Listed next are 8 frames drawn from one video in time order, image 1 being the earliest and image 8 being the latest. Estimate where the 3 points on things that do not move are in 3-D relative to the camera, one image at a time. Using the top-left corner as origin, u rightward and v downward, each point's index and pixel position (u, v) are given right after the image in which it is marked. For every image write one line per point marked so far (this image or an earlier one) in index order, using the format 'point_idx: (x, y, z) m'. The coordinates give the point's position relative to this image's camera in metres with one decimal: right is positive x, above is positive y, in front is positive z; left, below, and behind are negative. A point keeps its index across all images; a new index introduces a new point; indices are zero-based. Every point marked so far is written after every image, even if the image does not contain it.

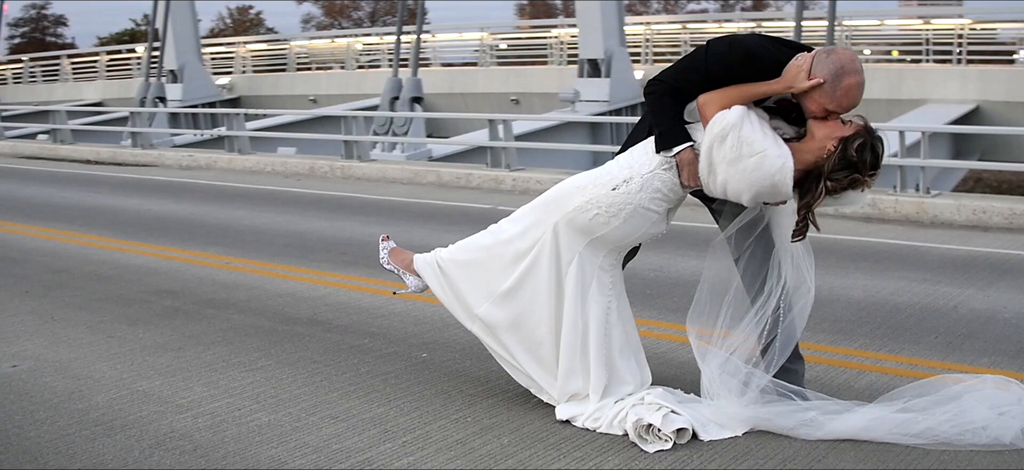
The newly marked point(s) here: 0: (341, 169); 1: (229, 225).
0: (-2.0, +0.8, +14.2) m
1: (-2.4, +0.1, +10.3) m
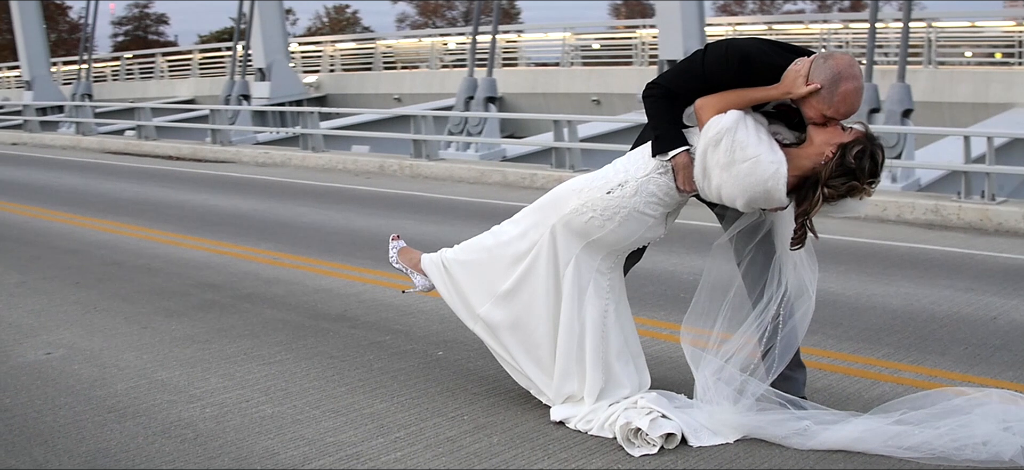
0: (-1.2, +0.8, +14.4) m
1: (-2.0, +0.1, +10.6) m
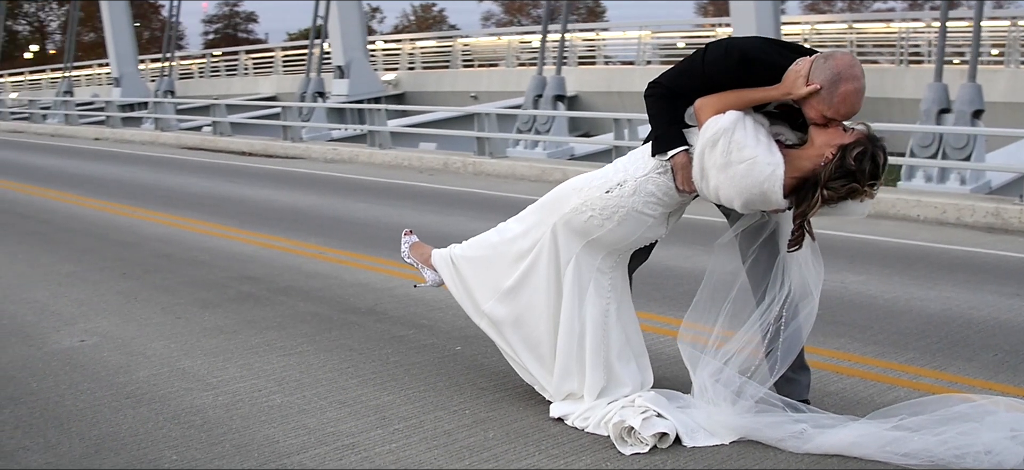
0: (-0.5, +0.8, +14.5) m
1: (-1.5, +0.2, +10.8) m
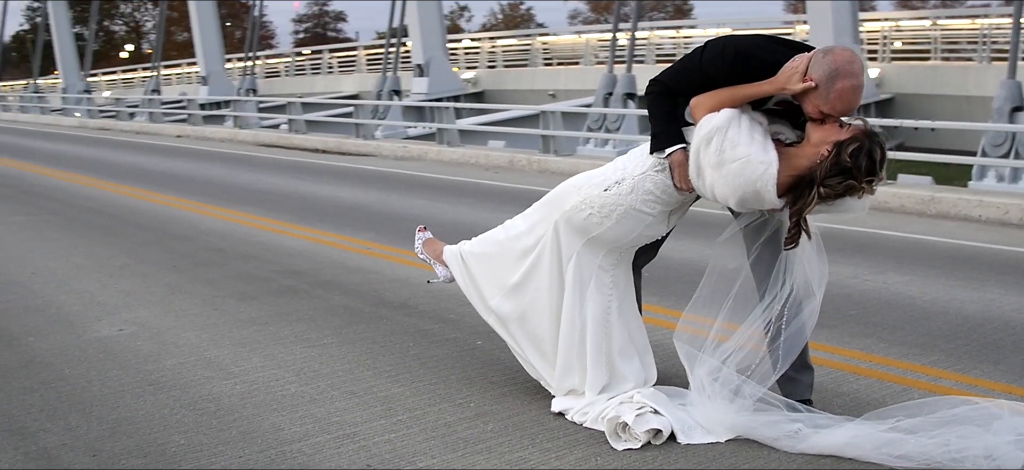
0: (+0.3, +0.9, +14.6) m
1: (-1.0, +0.2, +11.0) m
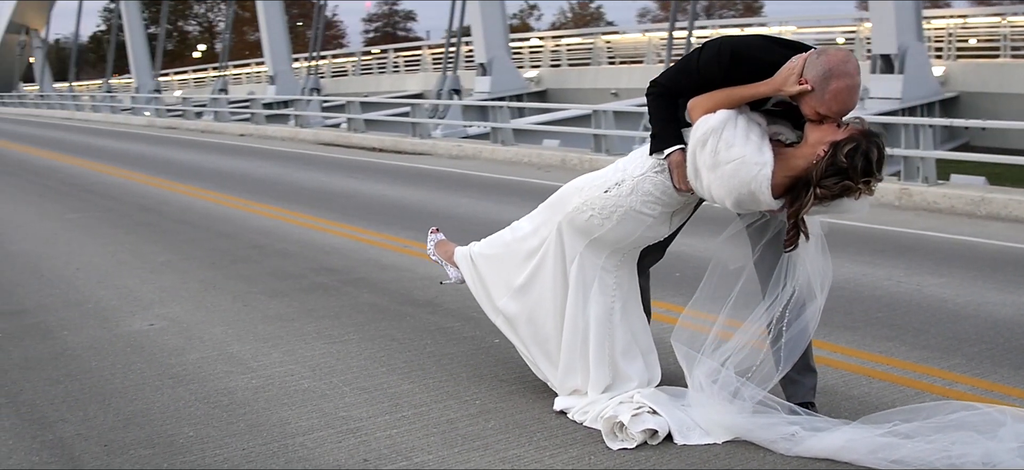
0: (+1.0, +0.9, +14.6) m
1: (-0.6, +0.2, +11.1) m
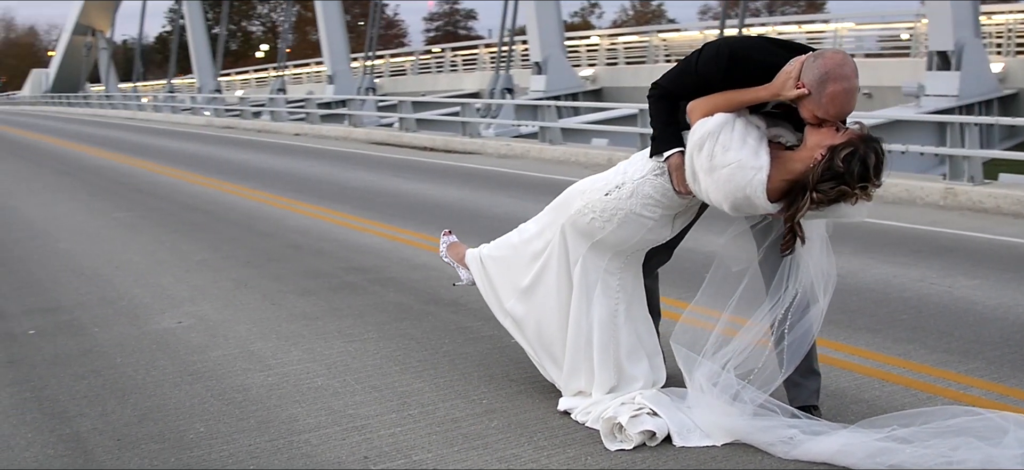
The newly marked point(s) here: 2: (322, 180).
0: (+1.5, +0.9, +14.6) m
1: (-0.3, +0.2, +11.2) m
2: (-2.1, +0.6, +13.5) m
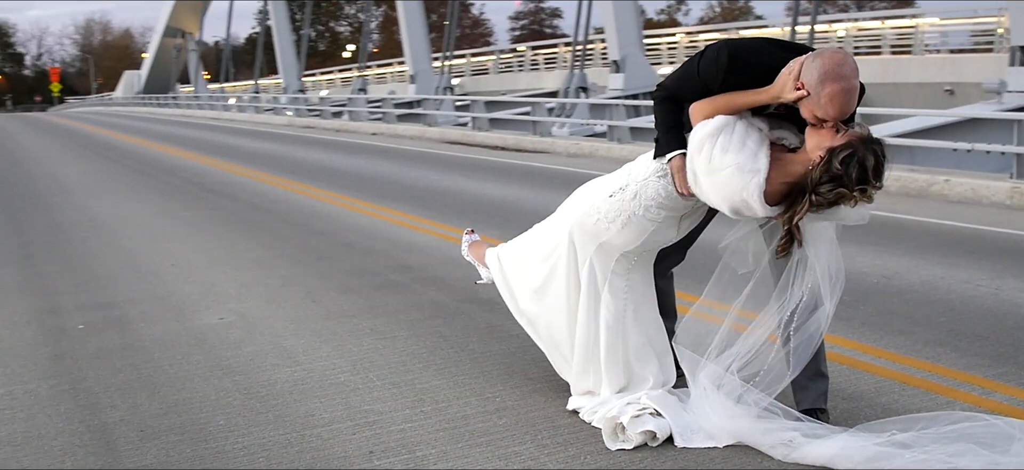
0: (+2.3, +0.9, +14.5) m
1: (+0.2, +0.2, +11.3) m
2: (-1.3, +0.6, +13.7) m
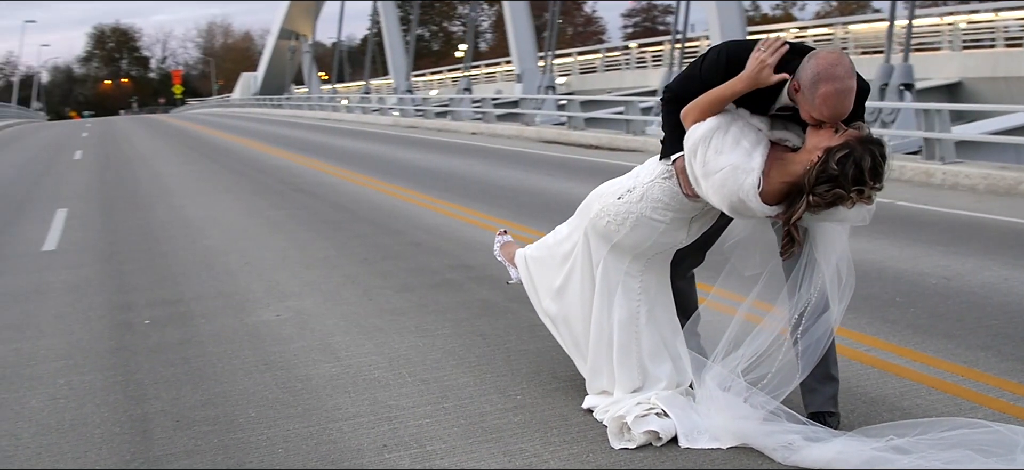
0: (+3.4, +0.9, +14.3) m
1: (+0.9, +0.2, +11.3) m
2: (-0.4, +0.6, +13.9) m
